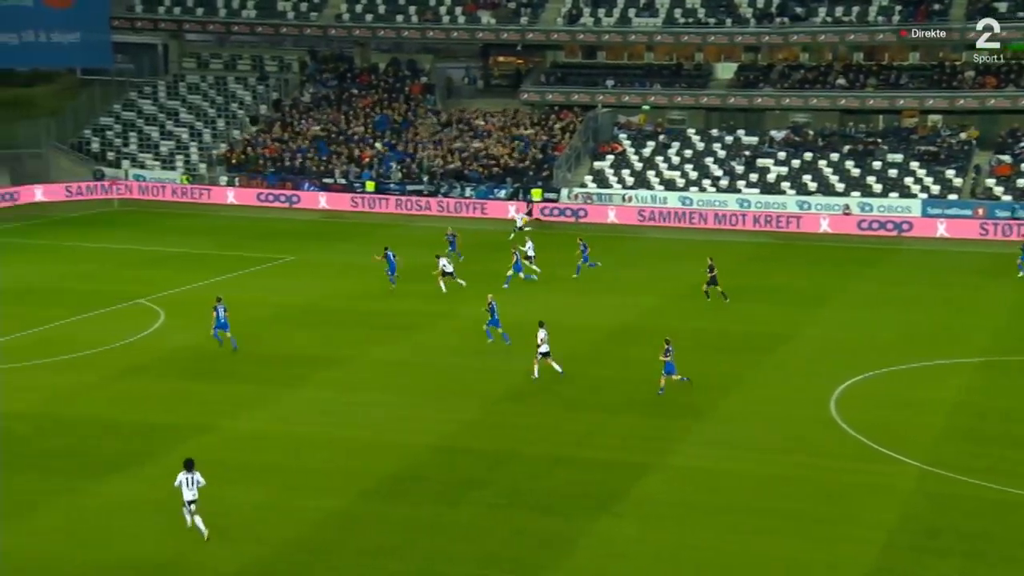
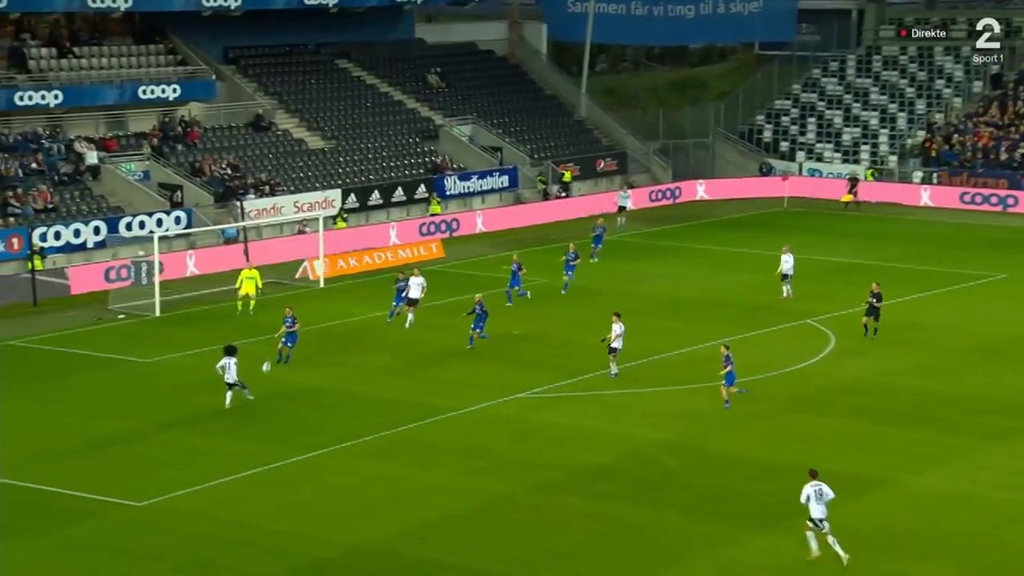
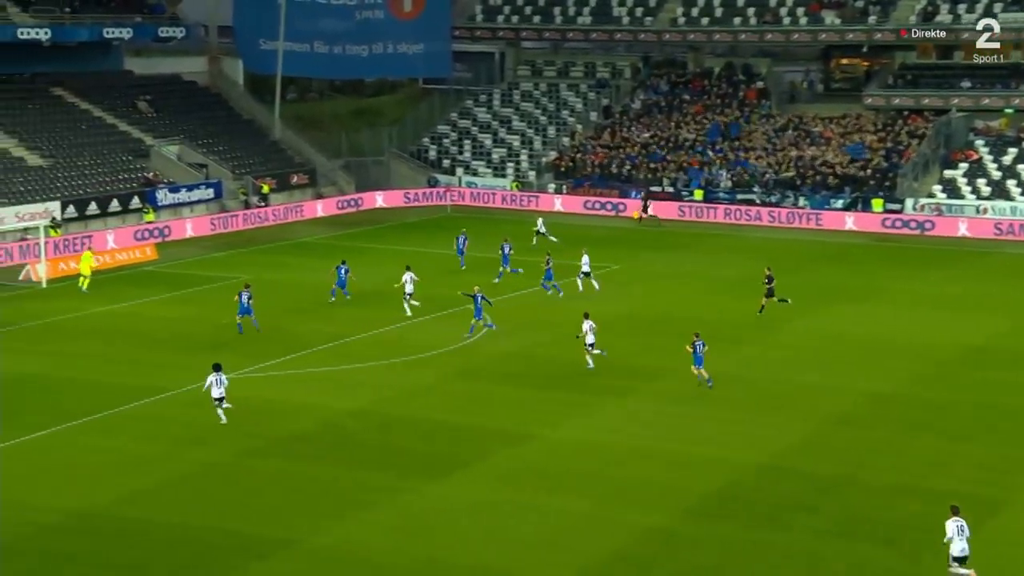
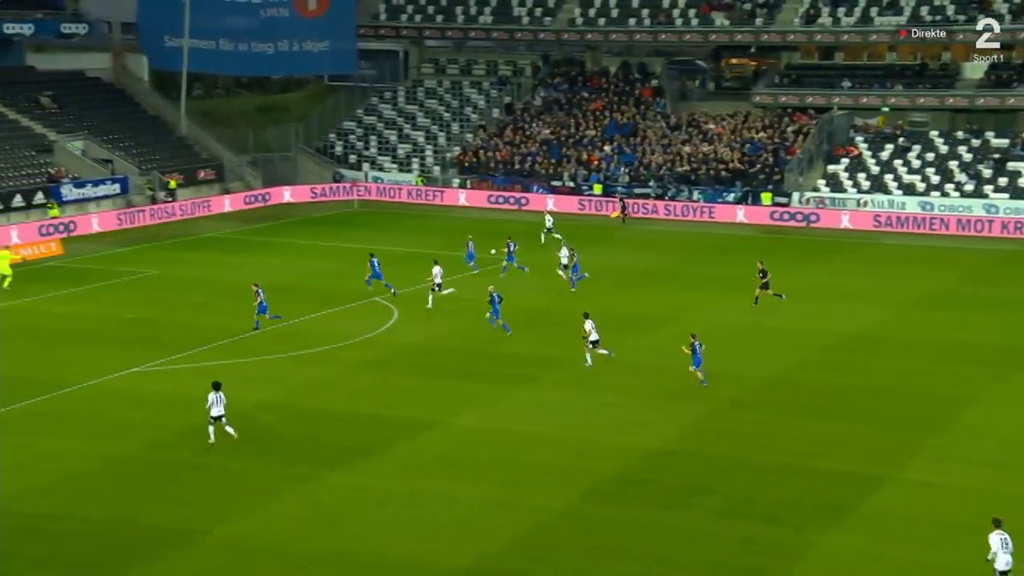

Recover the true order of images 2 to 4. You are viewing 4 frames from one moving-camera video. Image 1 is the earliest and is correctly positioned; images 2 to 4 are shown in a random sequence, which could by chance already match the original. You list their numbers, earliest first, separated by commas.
4, 3, 2
